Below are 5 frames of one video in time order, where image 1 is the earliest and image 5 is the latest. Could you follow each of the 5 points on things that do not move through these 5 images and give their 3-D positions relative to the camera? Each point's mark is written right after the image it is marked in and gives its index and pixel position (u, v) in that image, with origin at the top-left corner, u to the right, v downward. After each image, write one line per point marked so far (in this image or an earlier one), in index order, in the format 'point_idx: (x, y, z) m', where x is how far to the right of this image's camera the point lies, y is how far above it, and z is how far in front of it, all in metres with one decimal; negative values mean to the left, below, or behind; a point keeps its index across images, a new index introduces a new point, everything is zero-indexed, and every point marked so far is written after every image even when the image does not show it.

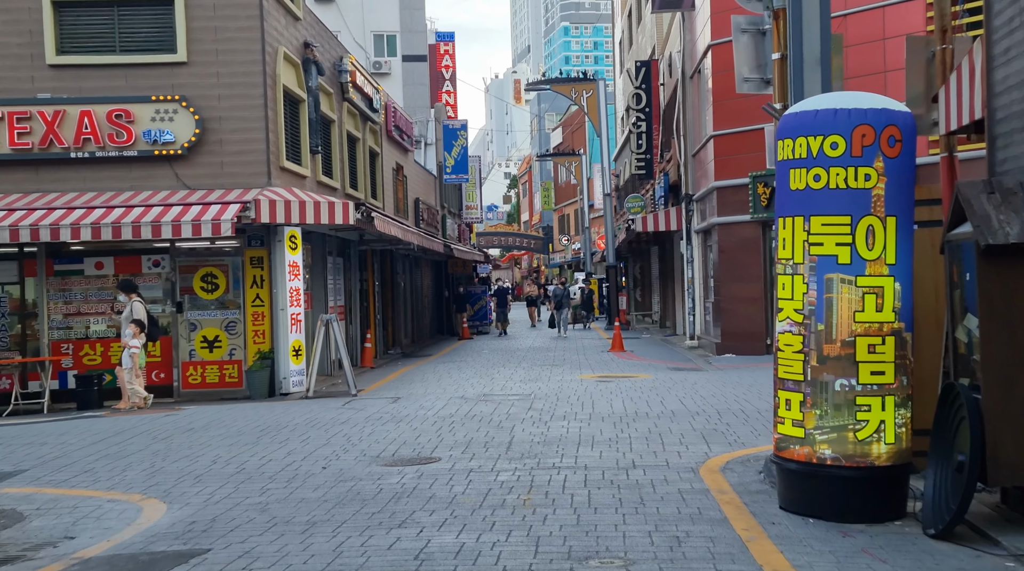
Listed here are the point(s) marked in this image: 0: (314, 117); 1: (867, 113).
0: (-3.6, +3.1, +18.1) m
1: (+2.4, +1.2, +6.8) m
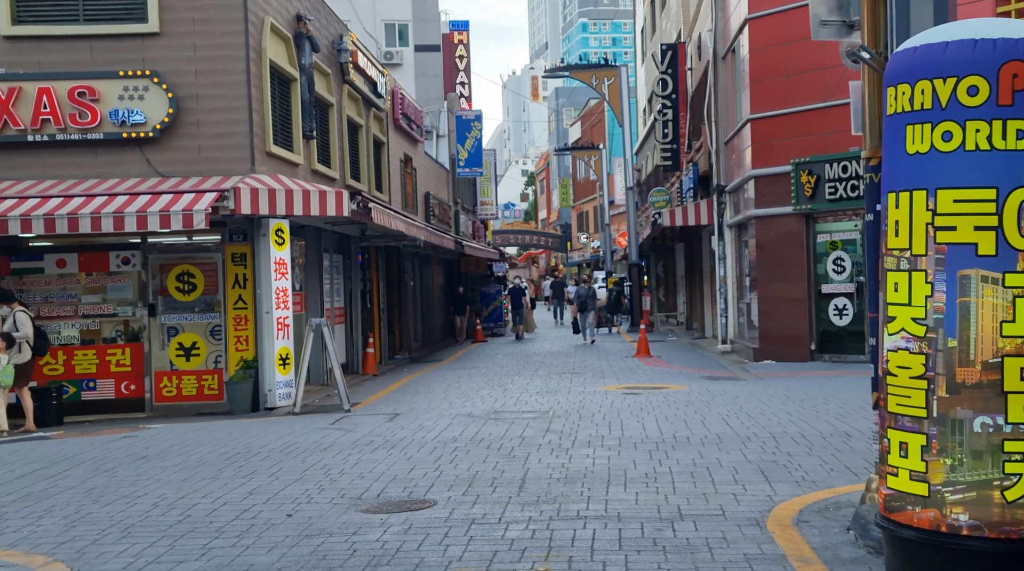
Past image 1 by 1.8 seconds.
0: (-3.4, +3.1, +16.3) m
1: (+2.5, +1.2, +4.9) m
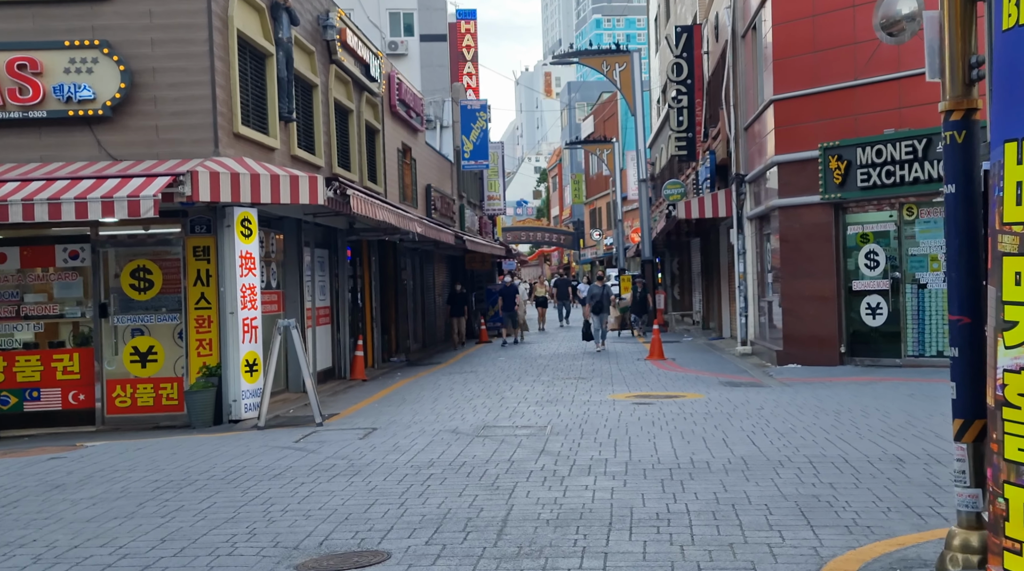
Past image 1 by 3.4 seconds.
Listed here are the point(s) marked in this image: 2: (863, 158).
0: (-3.4, +3.1, +14.8) m
1: (+2.3, +1.2, +3.3) m
2: (+5.7, +2.1, +16.1) m
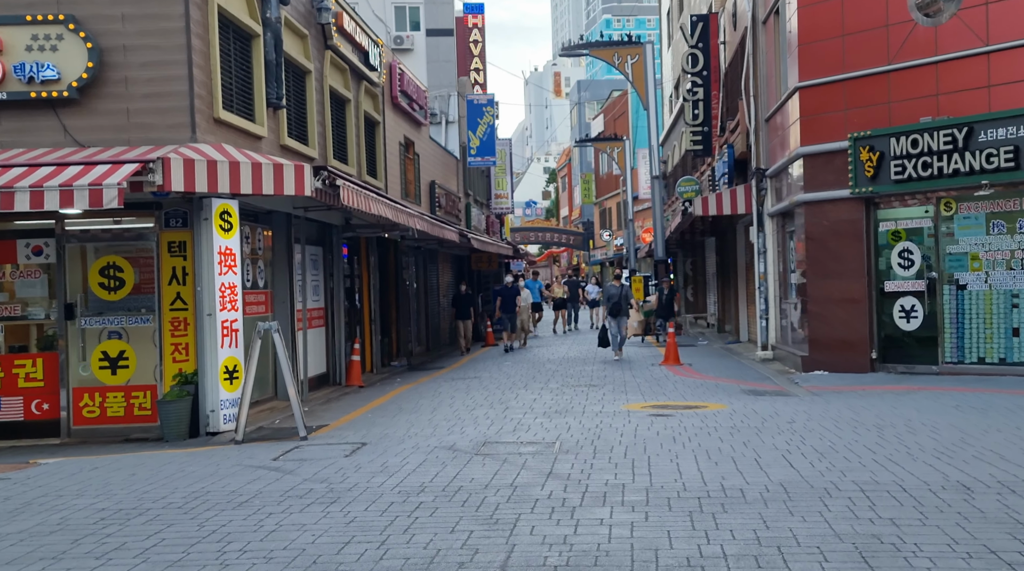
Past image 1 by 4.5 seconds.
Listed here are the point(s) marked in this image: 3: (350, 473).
0: (-3.3, +3.1, +13.7) m
1: (+2.3, +1.2, +2.1) m
2: (+5.8, +2.0, +14.9) m
3: (-1.3, -1.5, +8.1) m
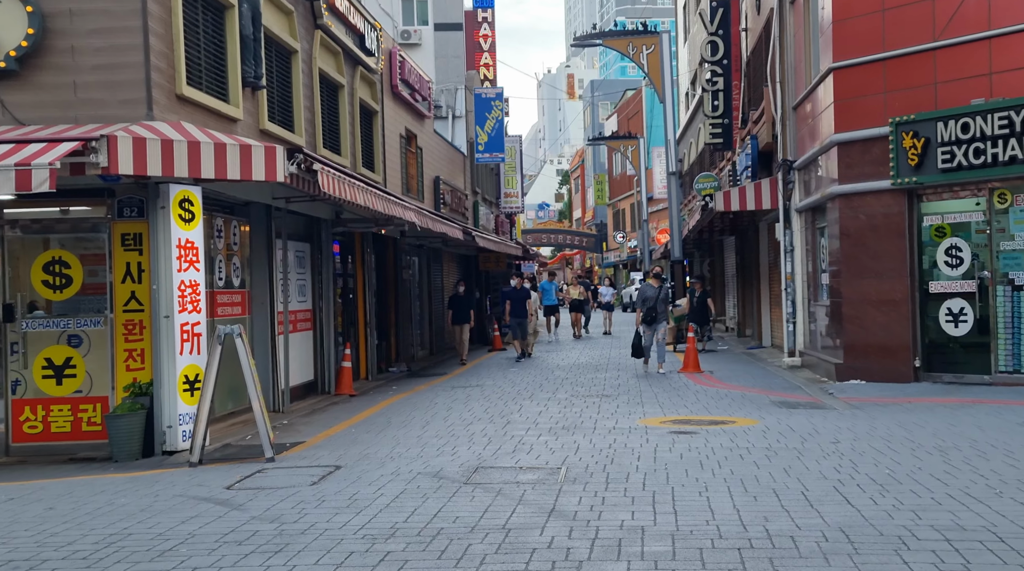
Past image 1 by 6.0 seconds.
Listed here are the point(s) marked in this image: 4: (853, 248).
0: (-3.3, +3.1, +12.3) m
1: (+2.1, +1.3, +0.7) m
2: (+5.8, +2.0, +13.4) m
3: (-1.4, -1.5, +6.7) m
4: (+4.9, +0.6, +14.3) m
